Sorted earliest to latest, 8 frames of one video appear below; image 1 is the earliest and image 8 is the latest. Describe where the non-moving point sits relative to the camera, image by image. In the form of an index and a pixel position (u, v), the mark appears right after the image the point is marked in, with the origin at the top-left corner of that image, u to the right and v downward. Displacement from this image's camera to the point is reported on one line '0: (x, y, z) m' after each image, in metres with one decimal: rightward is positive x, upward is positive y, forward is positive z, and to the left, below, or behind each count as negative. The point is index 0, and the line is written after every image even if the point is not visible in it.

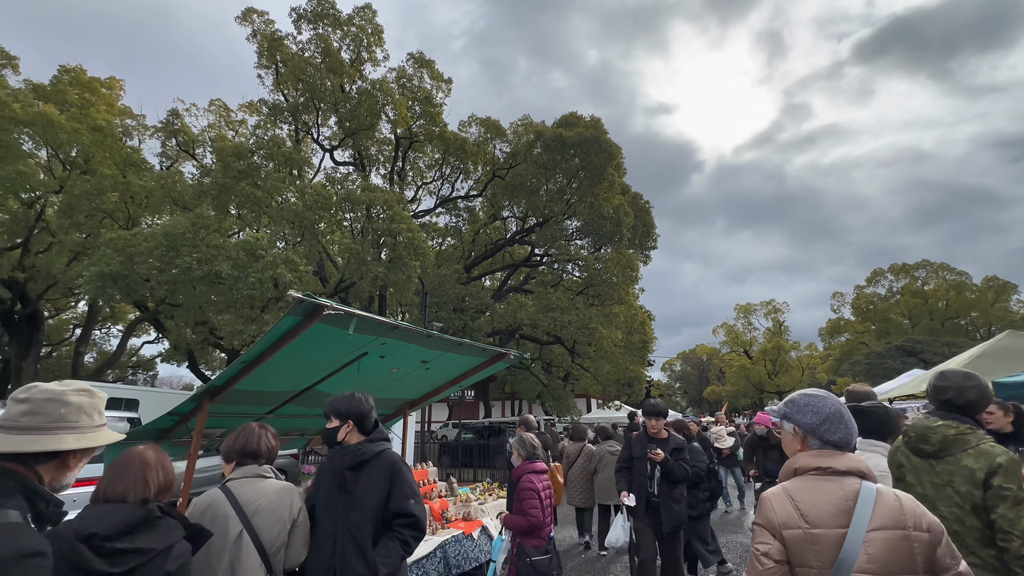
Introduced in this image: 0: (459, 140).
0: (-1.9, +5.3, +16.1) m
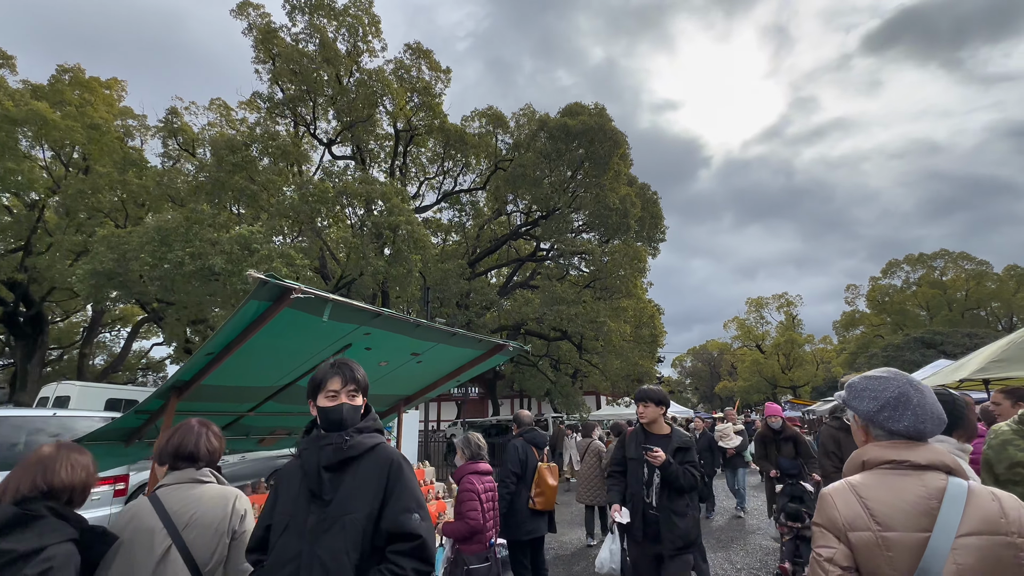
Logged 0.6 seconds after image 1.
0: (-1.8, +5.5, +15.8) m
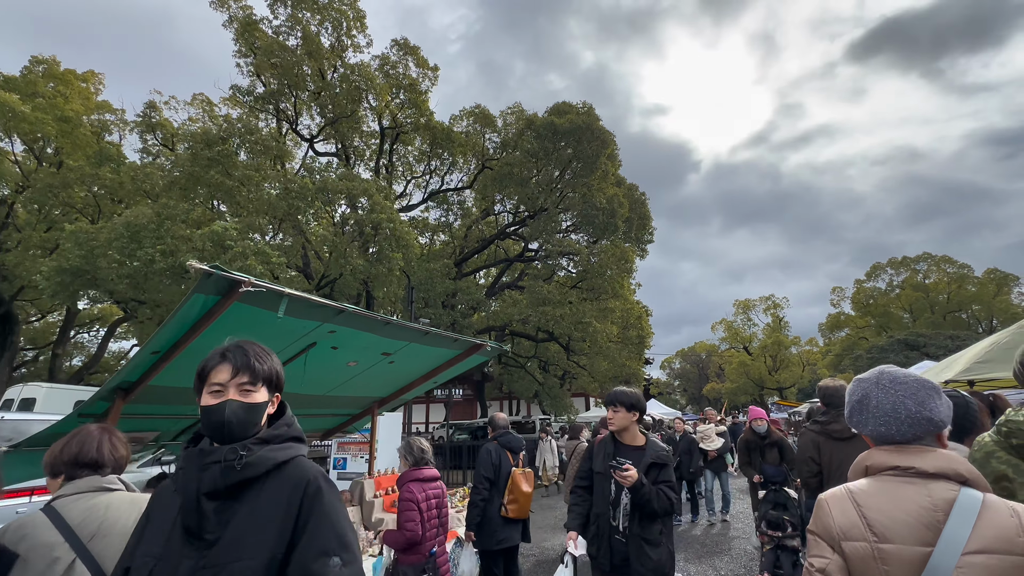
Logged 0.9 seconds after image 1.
0: (-2.3, +5.5, +15.6) m
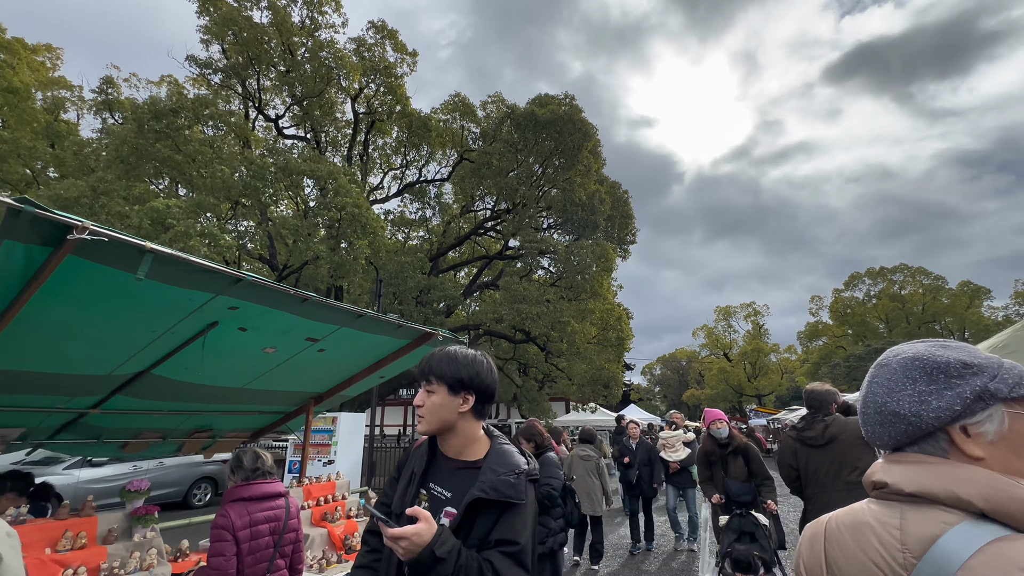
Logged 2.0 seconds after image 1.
0: (-2.9, +5.6, +14.9) m
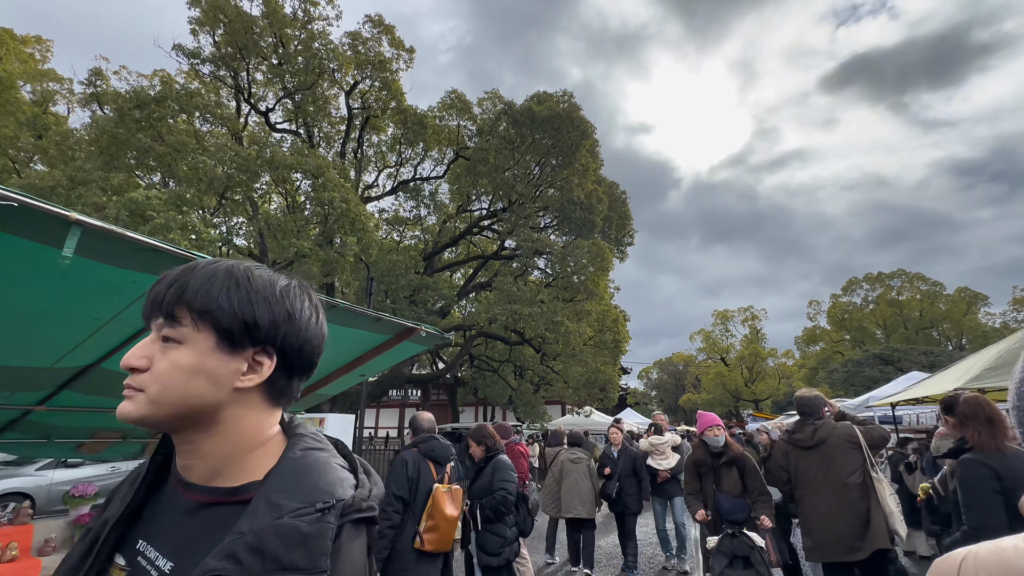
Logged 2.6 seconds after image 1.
0: (-3.0, +5.6, +14.7) m
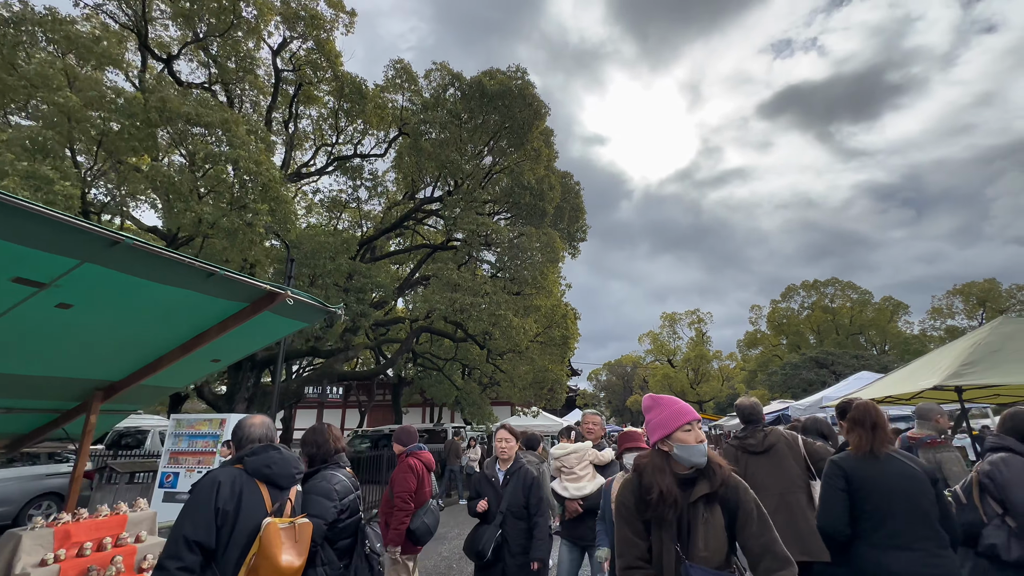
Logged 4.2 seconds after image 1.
0: (-4.5, +6.0, +13.3) m
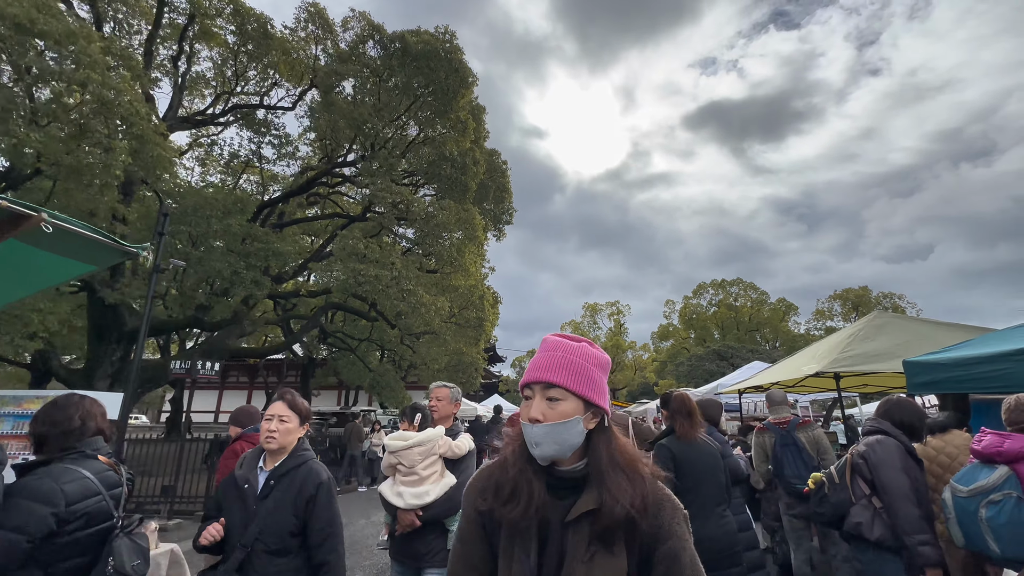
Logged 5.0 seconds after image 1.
0: (-6.5, +6.9, +11.8) m
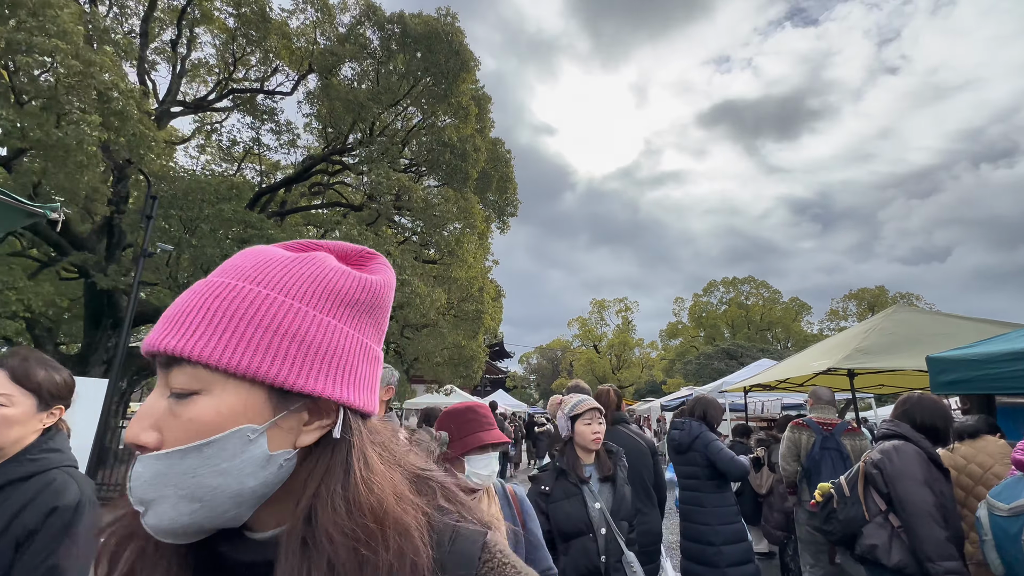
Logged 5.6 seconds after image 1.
0: (-6.3, +7.2, +11.6) m
